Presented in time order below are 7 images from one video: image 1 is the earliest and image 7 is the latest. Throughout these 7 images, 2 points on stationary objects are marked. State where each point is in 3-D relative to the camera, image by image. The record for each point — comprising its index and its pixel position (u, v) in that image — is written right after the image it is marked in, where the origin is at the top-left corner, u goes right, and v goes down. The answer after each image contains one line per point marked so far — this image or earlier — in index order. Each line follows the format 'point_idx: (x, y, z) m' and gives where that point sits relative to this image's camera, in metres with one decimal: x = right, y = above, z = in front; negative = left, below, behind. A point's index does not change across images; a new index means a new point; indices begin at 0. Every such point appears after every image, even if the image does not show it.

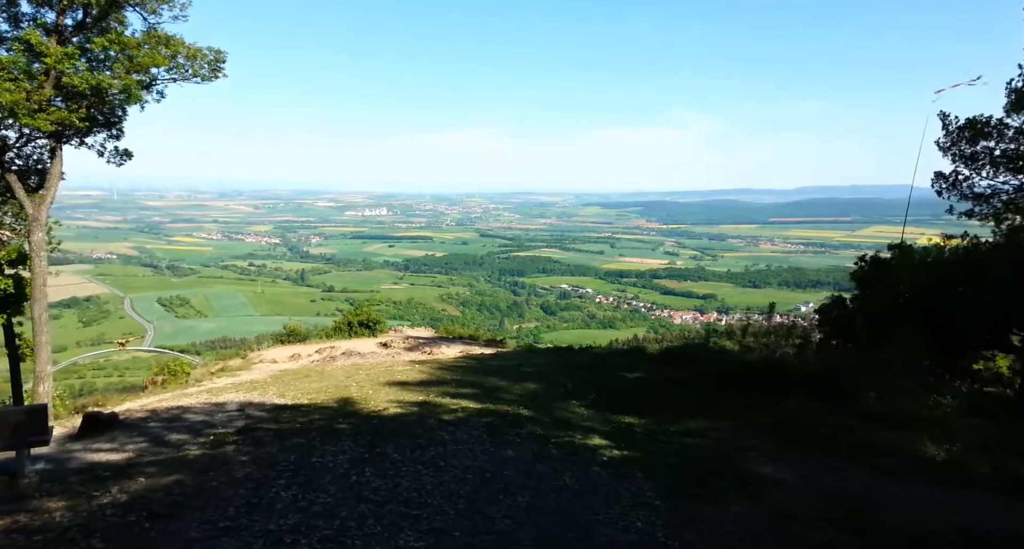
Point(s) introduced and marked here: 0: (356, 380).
0: (-2.7, -1.8, +12.2) m
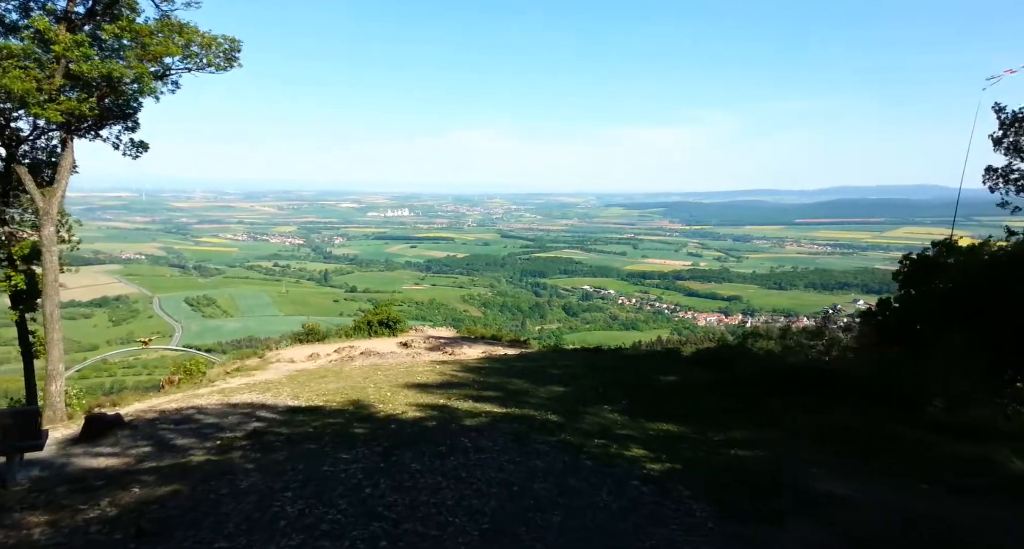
0: (-2.3, -1.7, +11.6) m
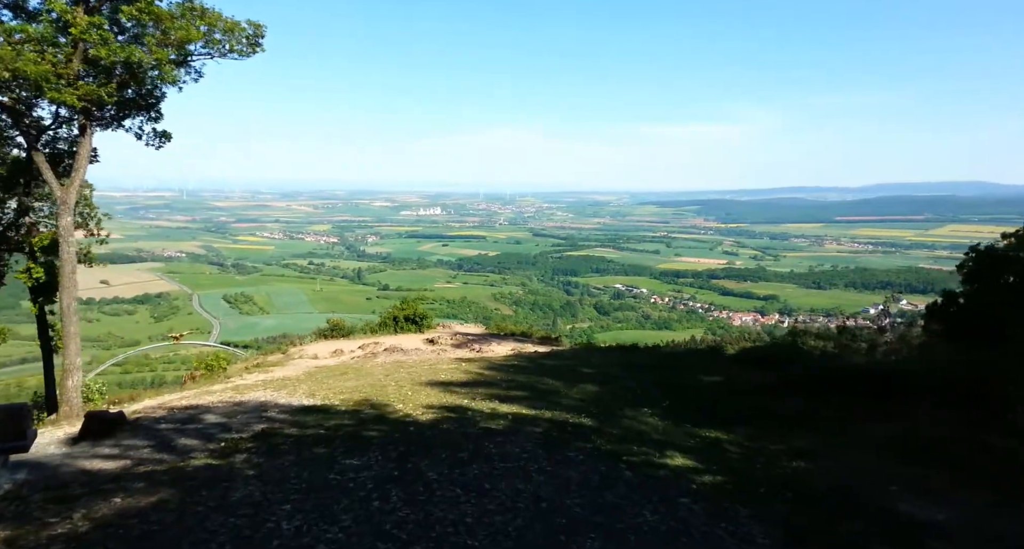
0: (-1.8, -1.6, +10.9) m
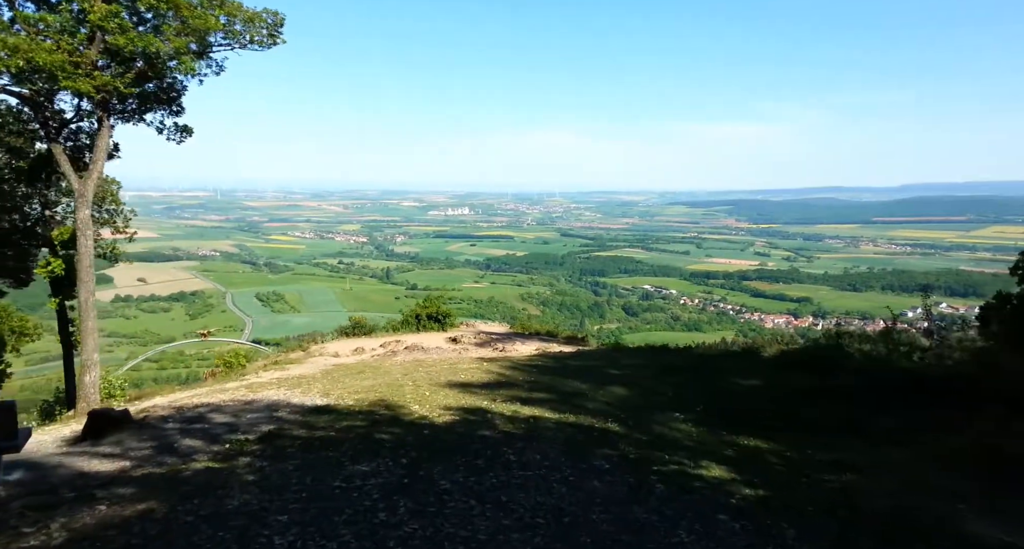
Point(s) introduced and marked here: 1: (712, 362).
0: (-1.5, -1.5, +10.5) m
1: (+3.0, -1.4, +11.0) m
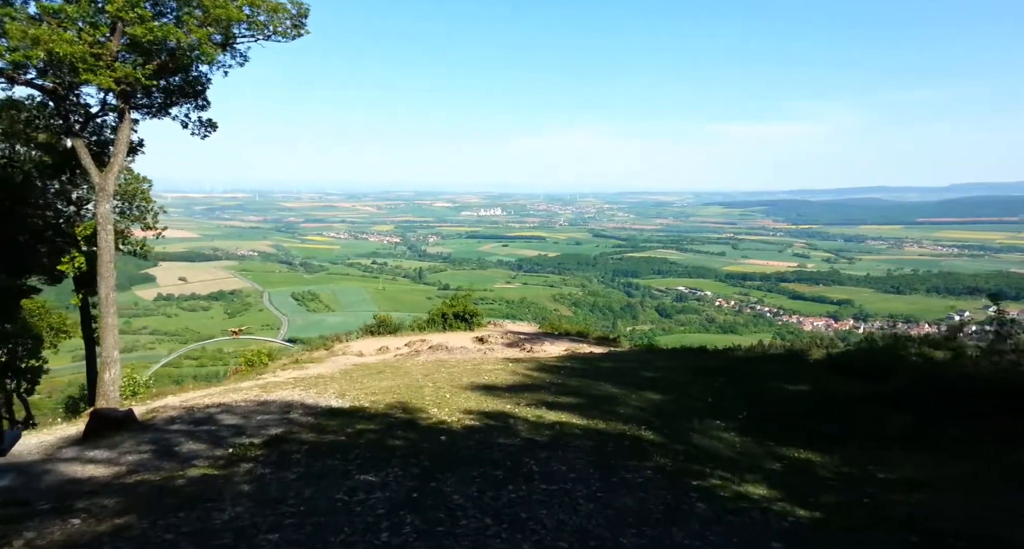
0: (-1.1, -1.5, +9.9) m
1: (+3.4, -1.3, +10.2) m
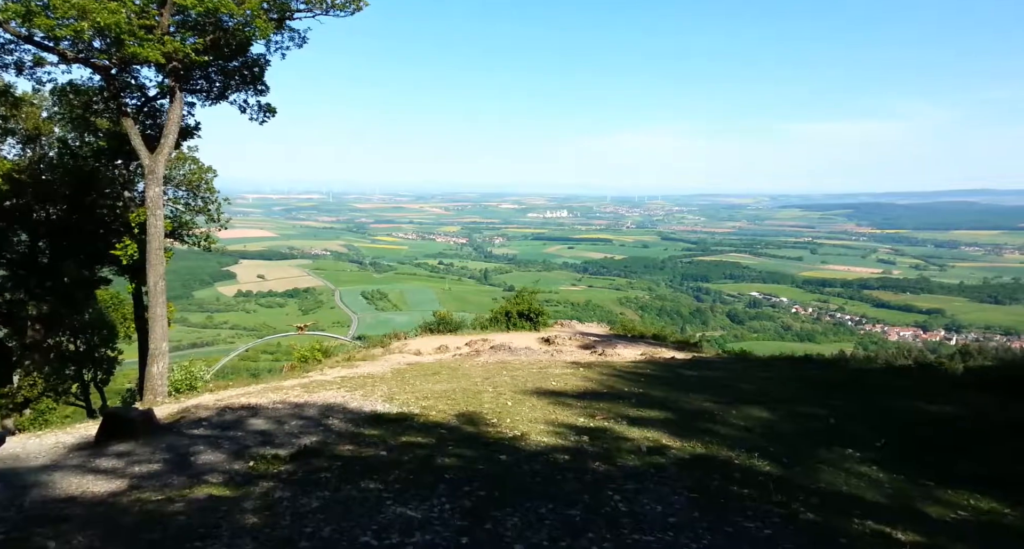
0: (-0.2, -1.3, +8.7) m
1: (+4.3, -1.3, +8.6) m
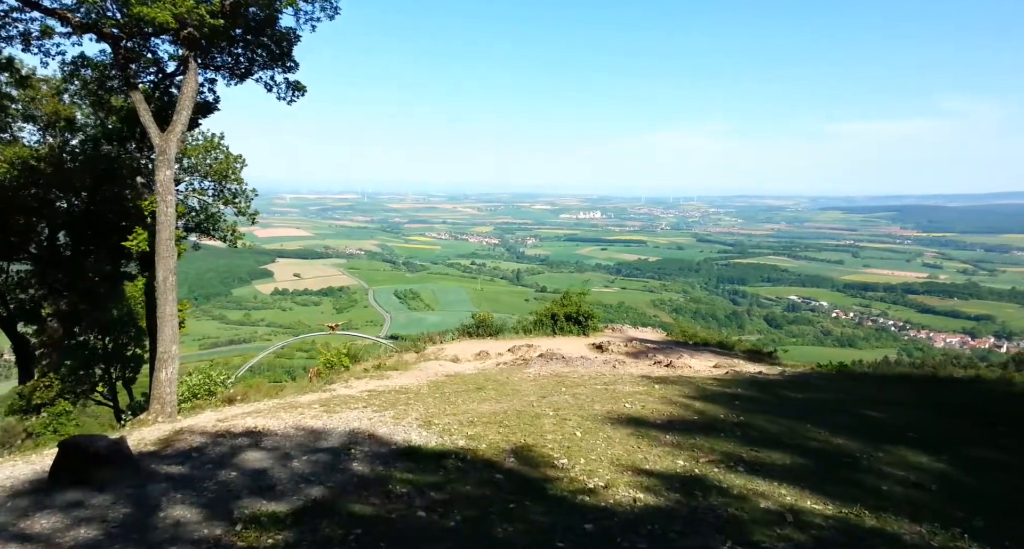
0: (+0.4, -1.3, +7.1) m
1: (+4.9, -1.3, +6.8) m
